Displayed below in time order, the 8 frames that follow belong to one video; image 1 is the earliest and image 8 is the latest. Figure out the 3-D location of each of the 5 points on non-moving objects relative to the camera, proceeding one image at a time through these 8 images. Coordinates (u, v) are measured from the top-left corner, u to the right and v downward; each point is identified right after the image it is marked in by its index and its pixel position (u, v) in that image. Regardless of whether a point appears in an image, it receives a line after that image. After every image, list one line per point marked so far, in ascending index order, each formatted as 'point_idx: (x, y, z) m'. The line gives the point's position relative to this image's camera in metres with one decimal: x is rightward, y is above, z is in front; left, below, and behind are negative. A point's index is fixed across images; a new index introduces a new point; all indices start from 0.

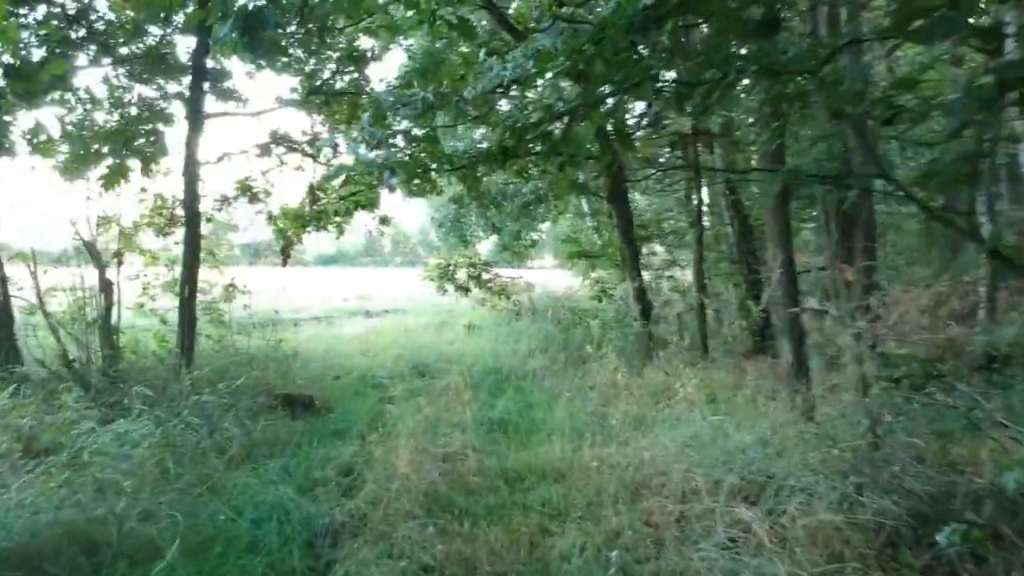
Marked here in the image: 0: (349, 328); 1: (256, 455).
0: (-2.3, -0.6, +13.0) m
1: (-1.3, -0.9, +4.8) m
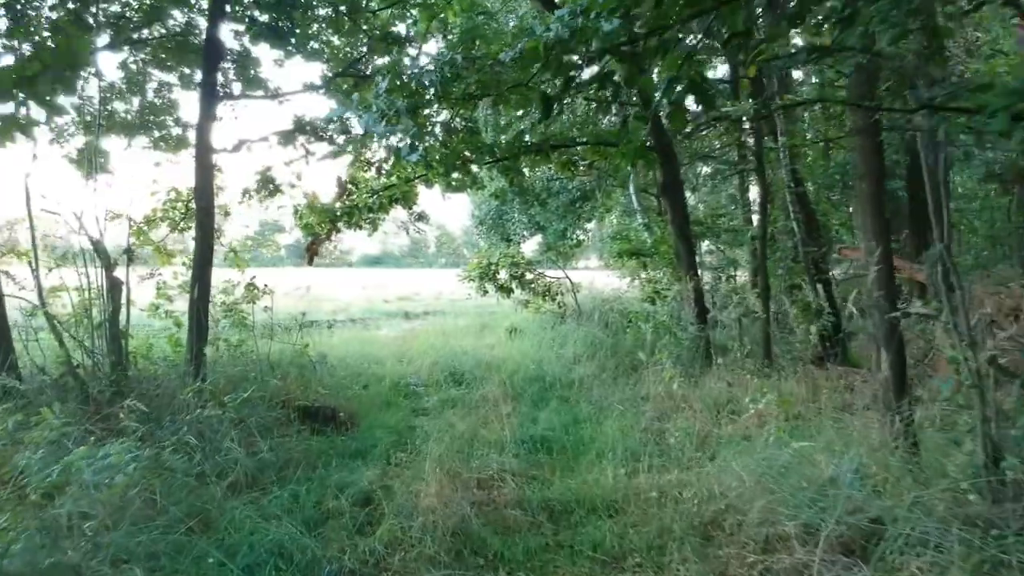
0: (-1.7, -0.6, +12.5) m
1: (-1.1, -0.9, +4.2) m
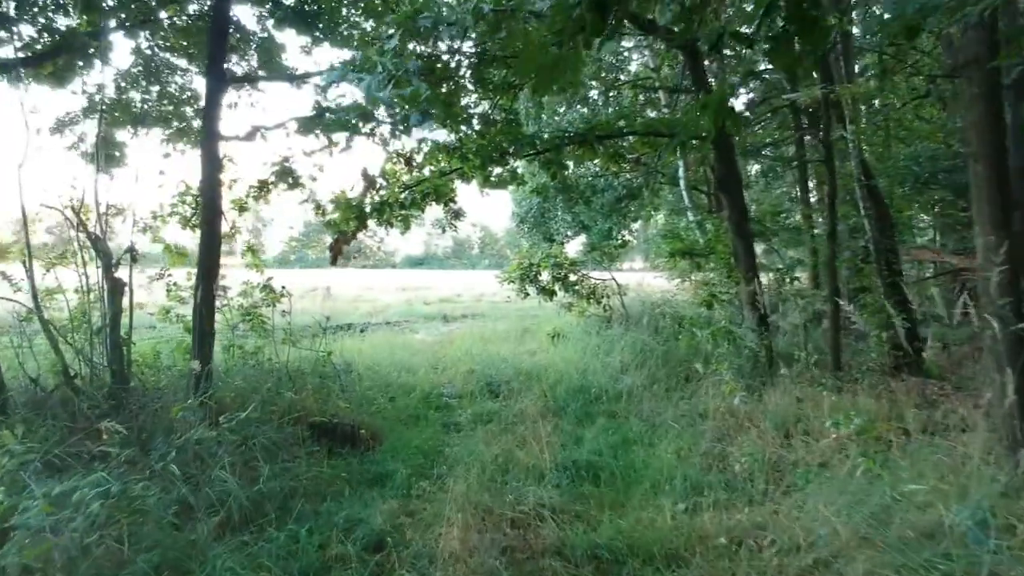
0: (-1.1, -0.6, +11.9) m
1: (-1.0, -0.9, +3.6) m
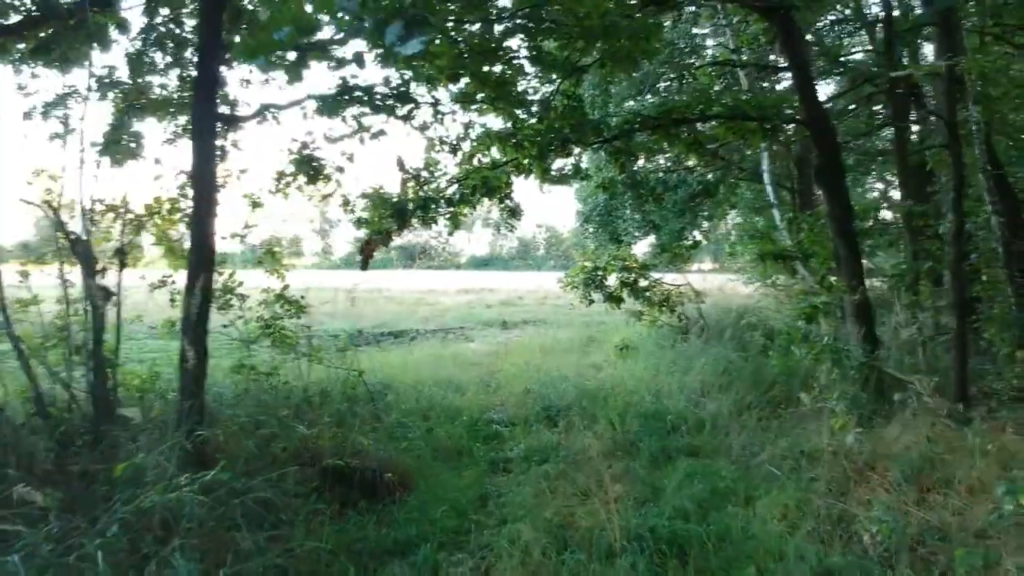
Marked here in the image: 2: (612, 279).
0: (-0.4, -0.7, +10.9) m
1: (-0.8, -0.9, +2.7) m
2: (+0.9, +0.1, +8.9) m
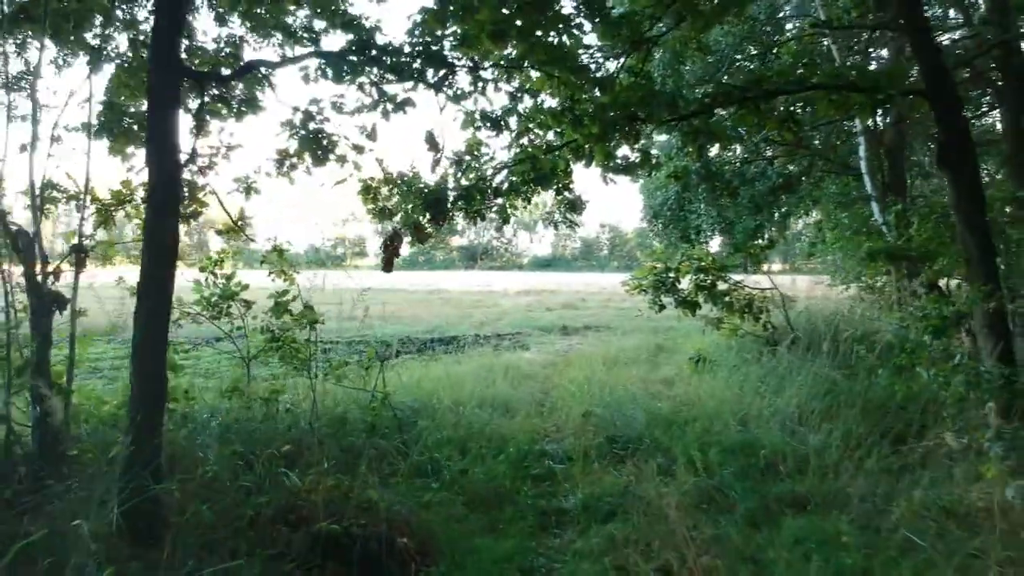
0: (+0.2, -0.7, +9.9) m
1: (-0.7, -1.0, +1.7) m
2: (+1.4, +0.1, +7.8) m
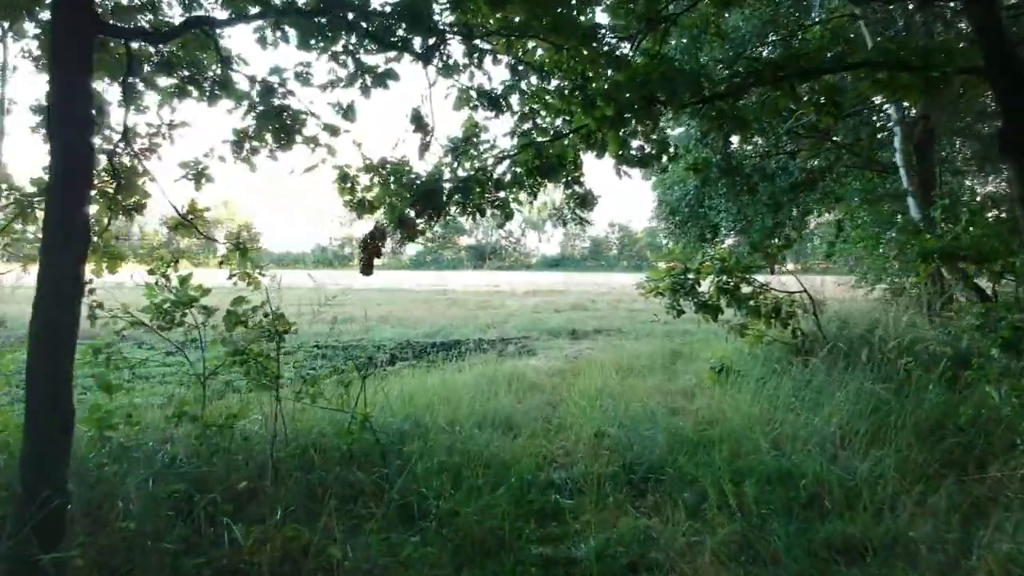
0: (+0.3, -0.7, +9.2) m
1: (-0.8, -1.0, +1.0) m
2: (+1.5, 0.0, +7.1) m
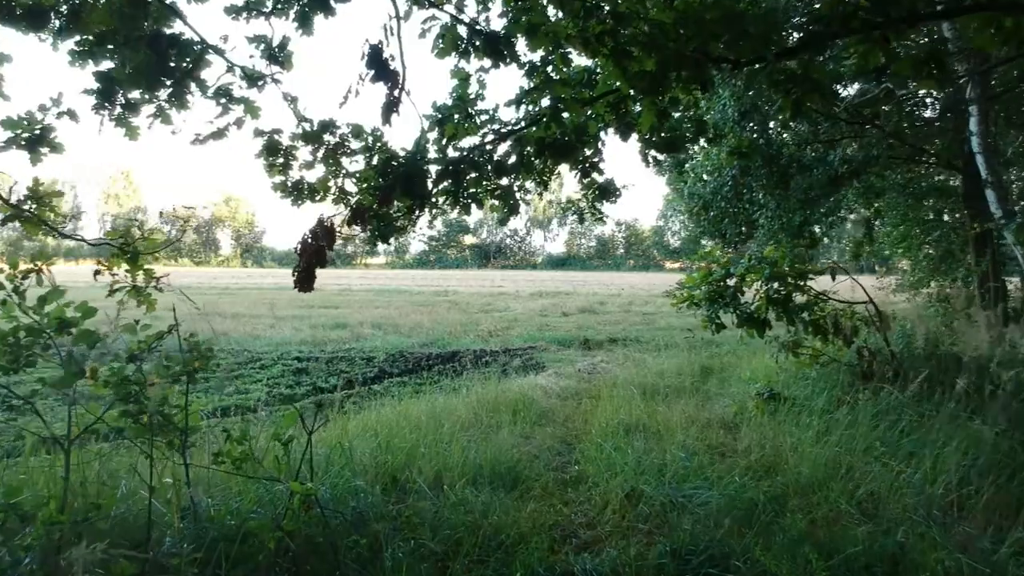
0: (+0.3, -0.8, +8.0) m
1: (-0.8, -1.1, -0.2) m
2: (+1.5, 0.0, +5.9) m
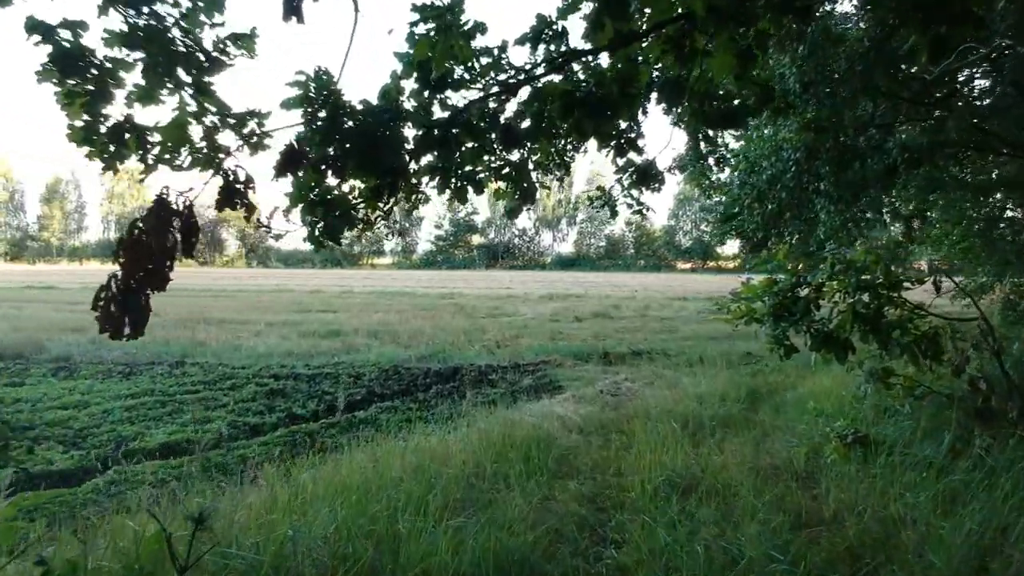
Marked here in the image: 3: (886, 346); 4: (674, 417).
0: (+0.4, -0.8, +6.7) m
1: (-0.8, -1.1, -1.5) m
2: (+1.6, -0.1, +4.5) m
3: (+1.9, -0.3, +4.6) m
4: (+1.0, -0.8, +5.9) m
